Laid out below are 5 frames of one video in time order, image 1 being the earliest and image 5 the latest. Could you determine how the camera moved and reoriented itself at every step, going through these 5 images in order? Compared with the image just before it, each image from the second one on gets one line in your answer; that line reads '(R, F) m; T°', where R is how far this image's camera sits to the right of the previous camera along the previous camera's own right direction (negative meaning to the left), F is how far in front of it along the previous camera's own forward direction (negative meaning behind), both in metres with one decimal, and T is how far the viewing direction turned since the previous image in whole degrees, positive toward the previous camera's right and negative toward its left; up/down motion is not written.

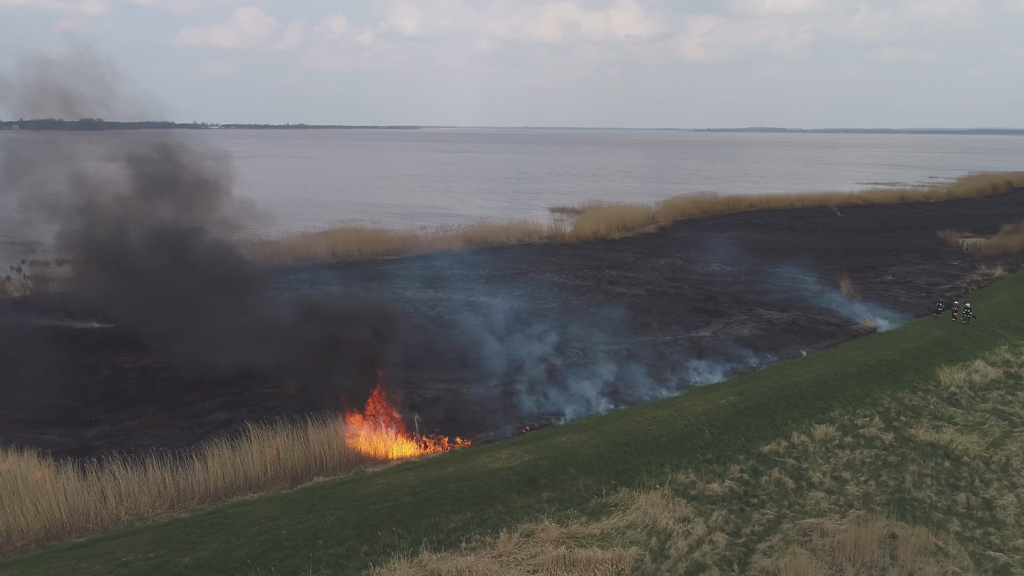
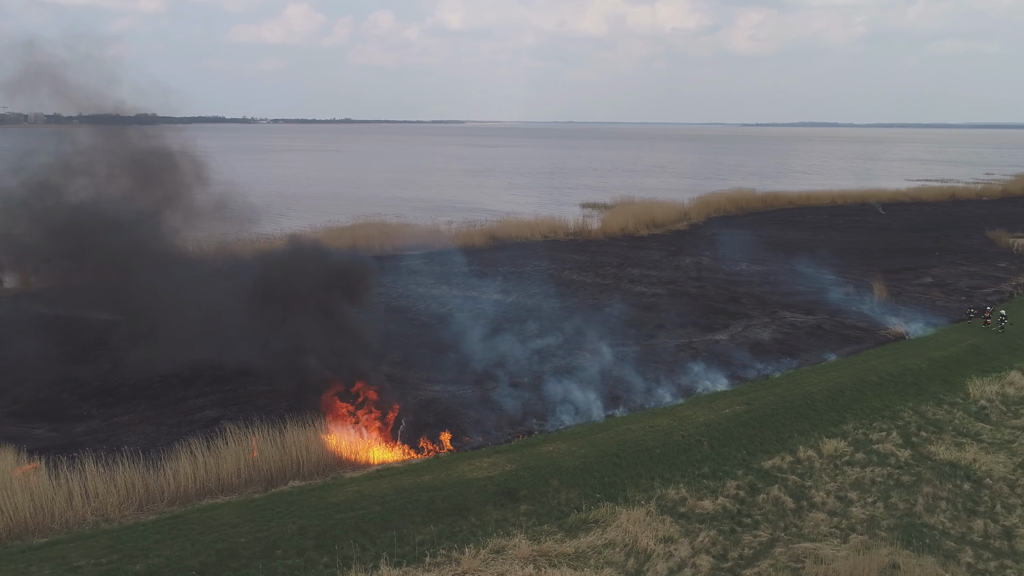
(+0.7, +0.5) m; -3°
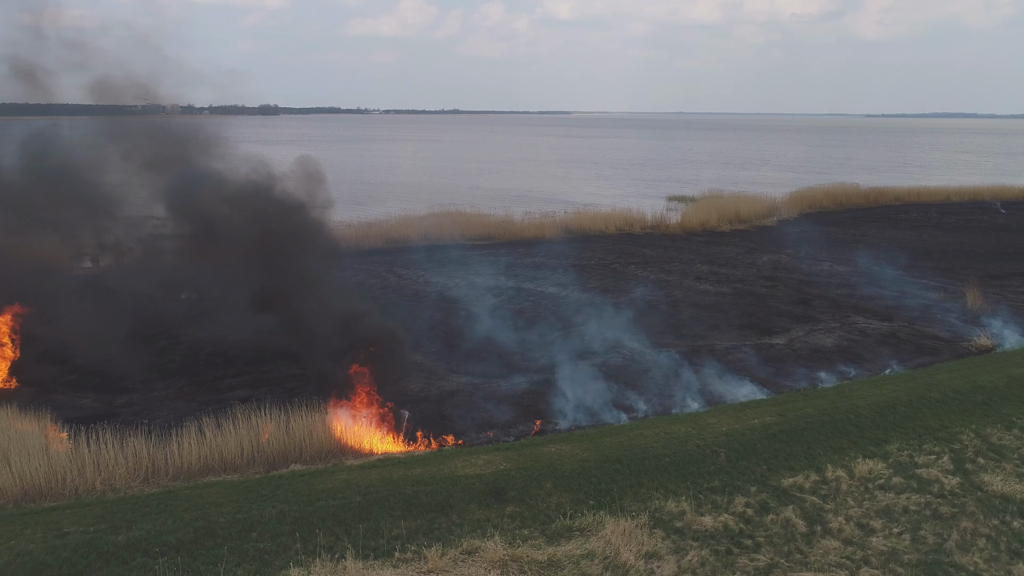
(+1.2, +0.4) m; -8°
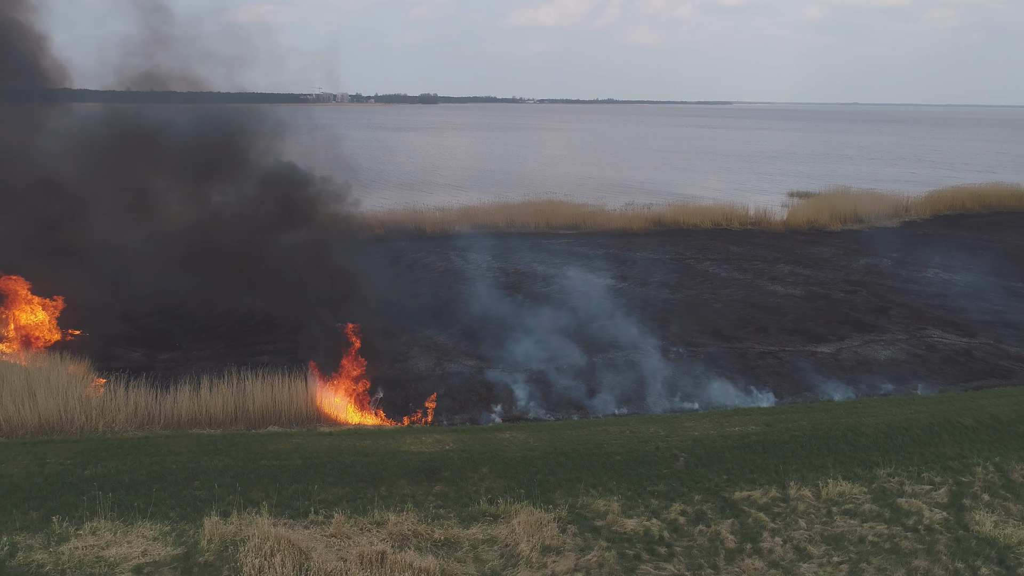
(+2.2, +0.2) m; -12°
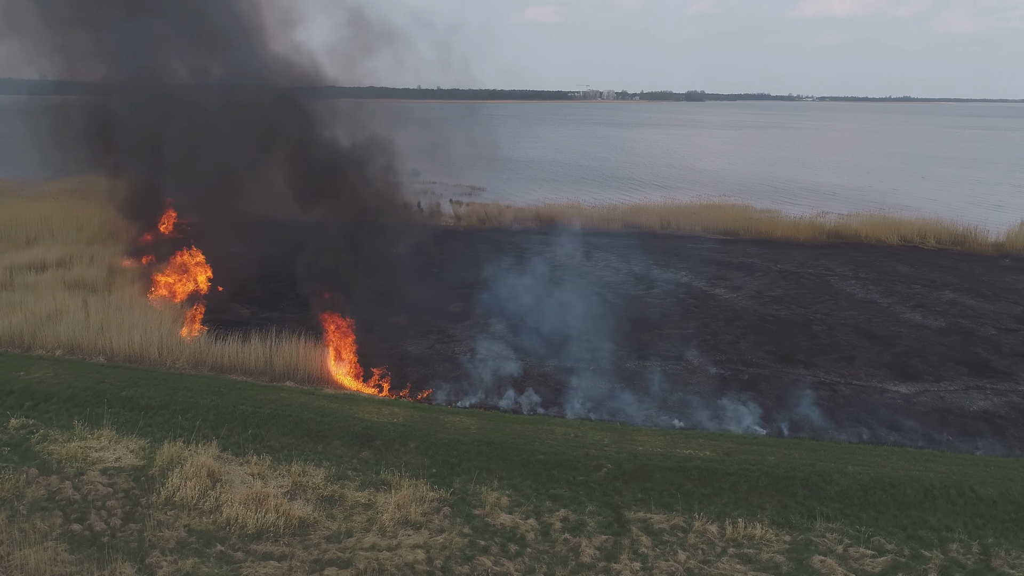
(+3.6, +0.4) m; -20°
